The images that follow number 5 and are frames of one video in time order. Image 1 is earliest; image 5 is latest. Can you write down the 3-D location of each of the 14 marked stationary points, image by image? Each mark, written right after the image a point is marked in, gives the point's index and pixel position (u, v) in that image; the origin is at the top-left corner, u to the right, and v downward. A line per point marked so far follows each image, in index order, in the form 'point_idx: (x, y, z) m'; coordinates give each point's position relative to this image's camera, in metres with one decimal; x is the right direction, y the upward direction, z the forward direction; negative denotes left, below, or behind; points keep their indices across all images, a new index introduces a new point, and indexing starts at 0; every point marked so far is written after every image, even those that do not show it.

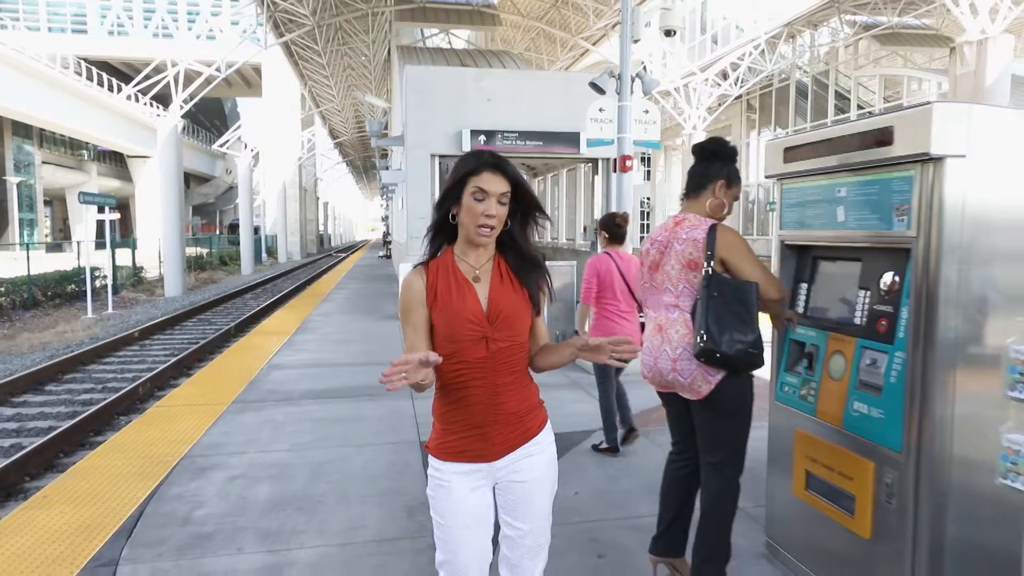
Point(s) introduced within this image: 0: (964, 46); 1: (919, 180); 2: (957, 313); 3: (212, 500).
0: (+10.4, +5.5, +15.8) m
1: (+1.4, +0.4, +2.4) m
2: (+1.6, -0.1, +2.4) m
3: (-1.9, -1.3, +4.3) m
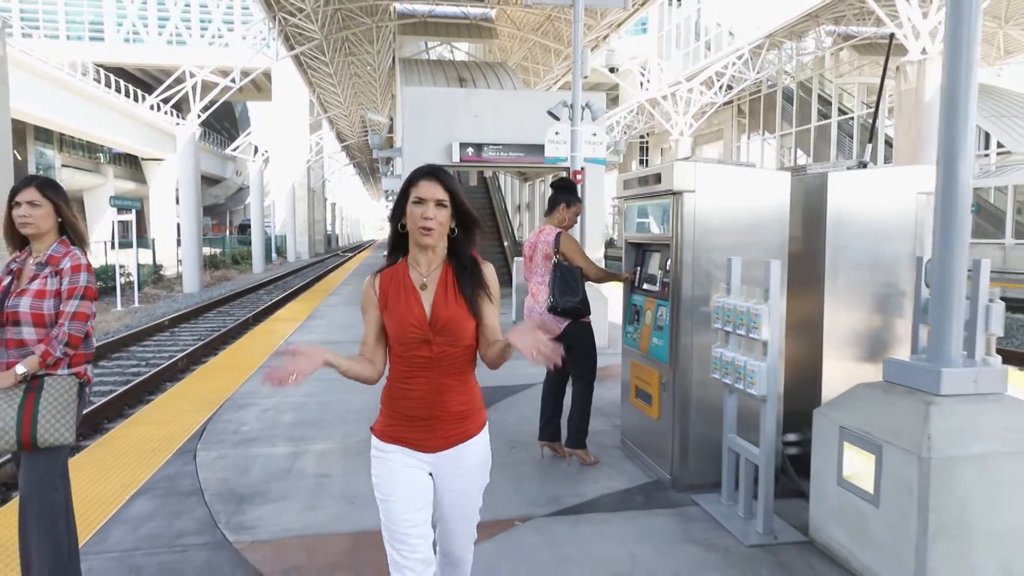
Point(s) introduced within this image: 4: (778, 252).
0: (+10.0, +5.6, +17.5) m
1: (+1.0, +0.5, +4.2) m
2: (+1.1, 0.0, +4.2) m
3: (-2.3, -1.2, +6.1) m
4: (+1.6, +0.2, +4.3) m
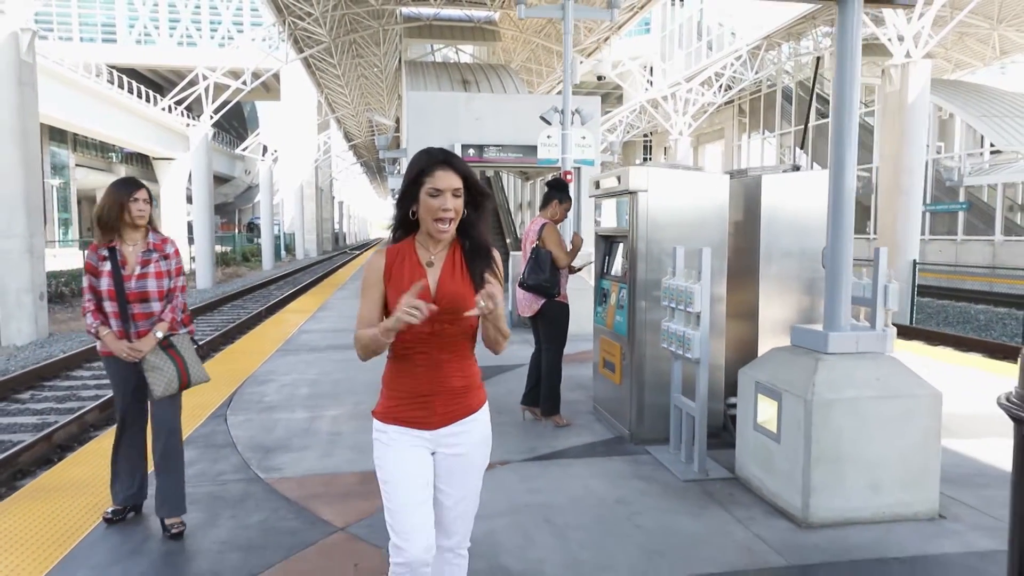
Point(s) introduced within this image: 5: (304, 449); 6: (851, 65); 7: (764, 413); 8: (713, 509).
0: (+10.0, +5.8, +18.2) m
1: (+0.9, +0.6, +5.0) m
2: (+1.0, +0.1, +5.0) m
3: (-2.4, -1.1, +7.0) m
4: (+1.5, +0.3, +5.1) m
5: (-1.6, -1.2, +5.2) m
6: (+1.9, +1.3, +3.9) m
7: (+1.5, -0.7, +4.1) m
8: (+1.2, -1.3, +4.0) m
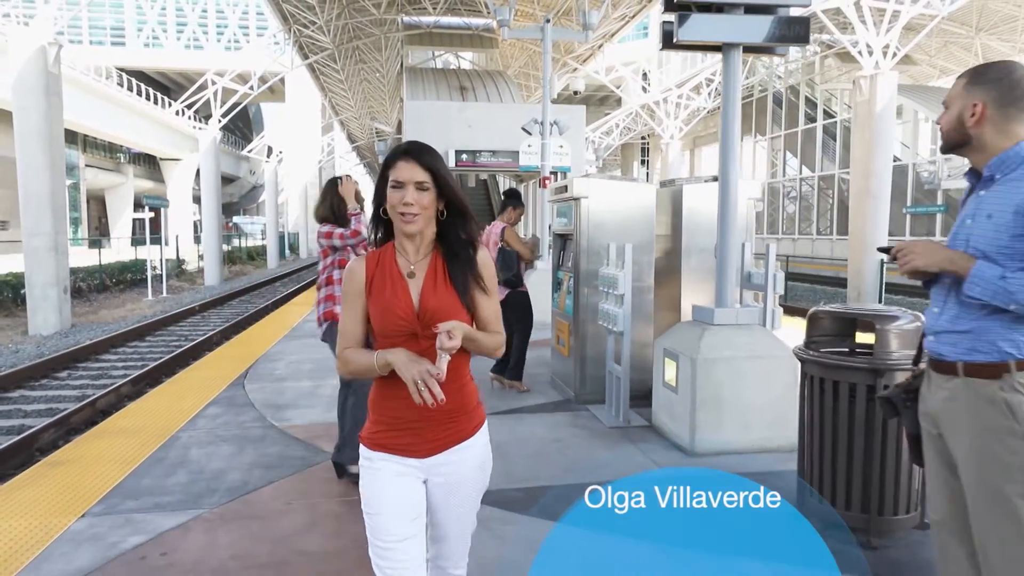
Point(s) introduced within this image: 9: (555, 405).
0: (+9.8, +5.8, +19.4) m
1: (+0.6, +0.7, +6.2) m
2: (+0.7, +0.2, +6.2) m
3: (-2.7, -0.9, +8.1) m
4: (+1.2, +0.4, +6.3) m
5: (-1.9, -1.1, +6.4) m
6: (+1.6, +1.4, +5.0) m
7: (+1.2, -0.6, +5.3) m
8: (+0.9, -1.2, +5.1) m
9: (+0.4, -1.1, +6.3) m
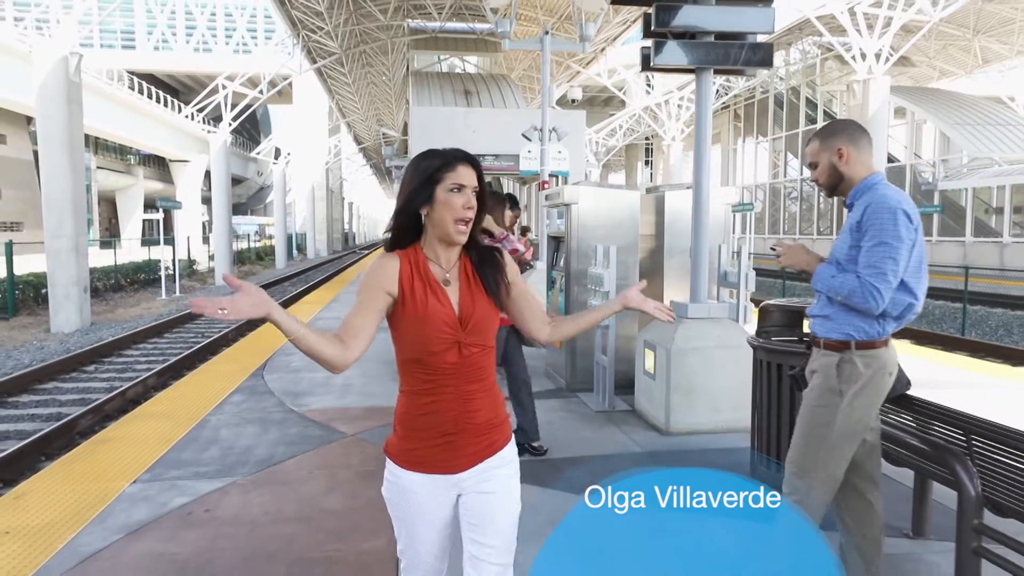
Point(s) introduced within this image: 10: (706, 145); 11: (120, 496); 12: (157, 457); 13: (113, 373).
0: (+9.9, +5.9, +19.9) m
1: (+0.5, +0.7, +6.8) m
2: (+0.6, +0.3, +6.8) m
3: (-2.7, -0.9, +8.7) m
4: (+1.2, +0.5, +6.8) m
5: (-1.9, -1.1, +7.0) m
6: (+1.6, +1.4, +5.6) m
7: (+1.2, -0.6, +5.9) m
8: (+0.8, -1.2, +5.7) m
9: (+0.4, -1.0, +6.9) m
10: (+1.6, +1.2, +5.6) m
11: (-2.5, -1.3, +4.3) m
12: (-2.6, -1.2, +5.1) m
13: (-6.1, -1.3, +10.5) m
